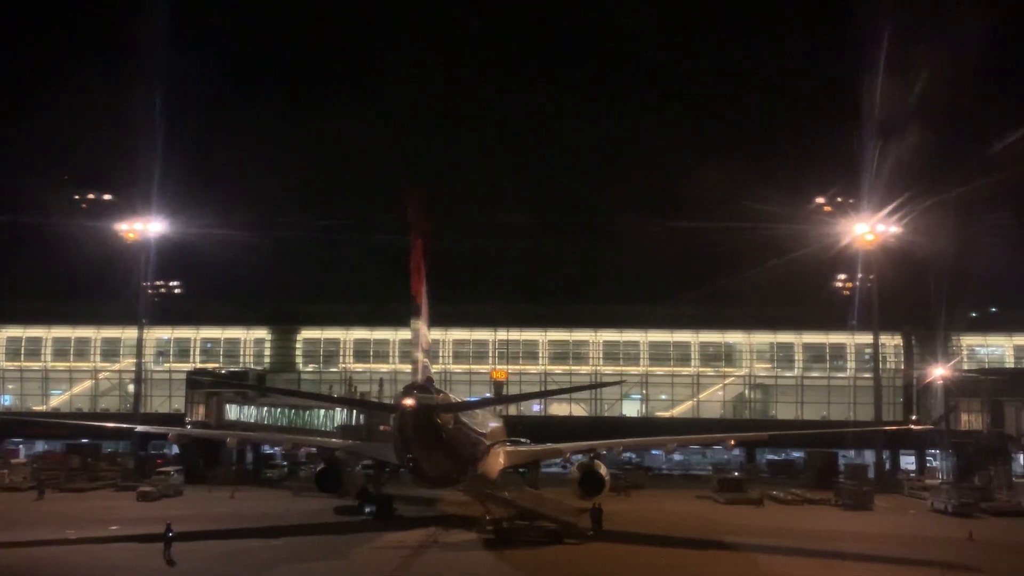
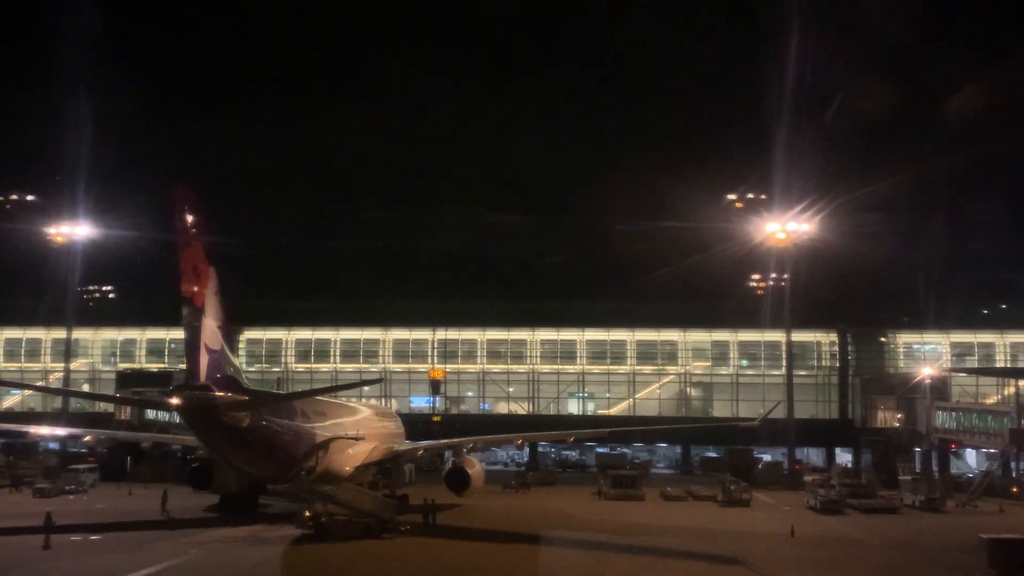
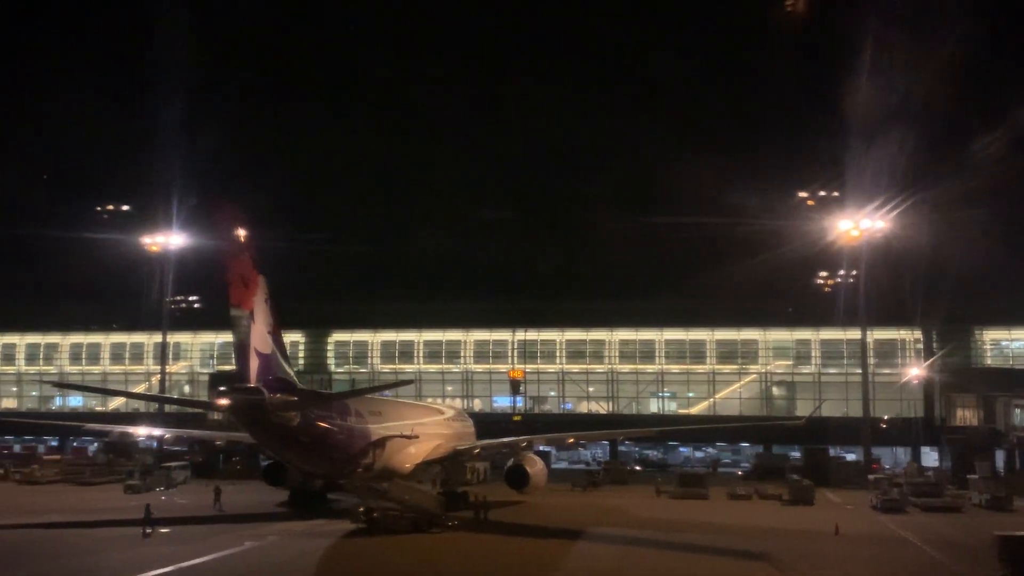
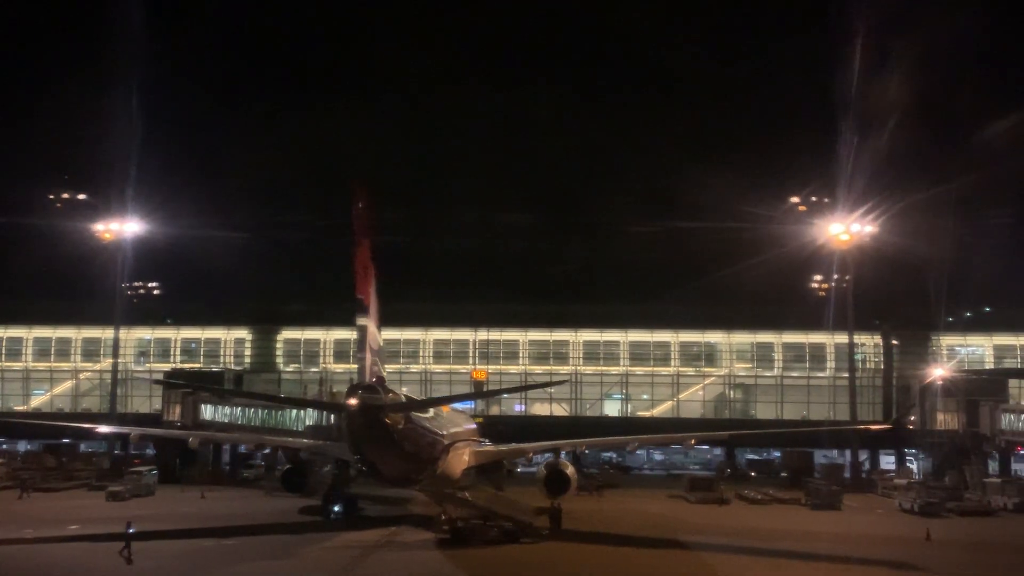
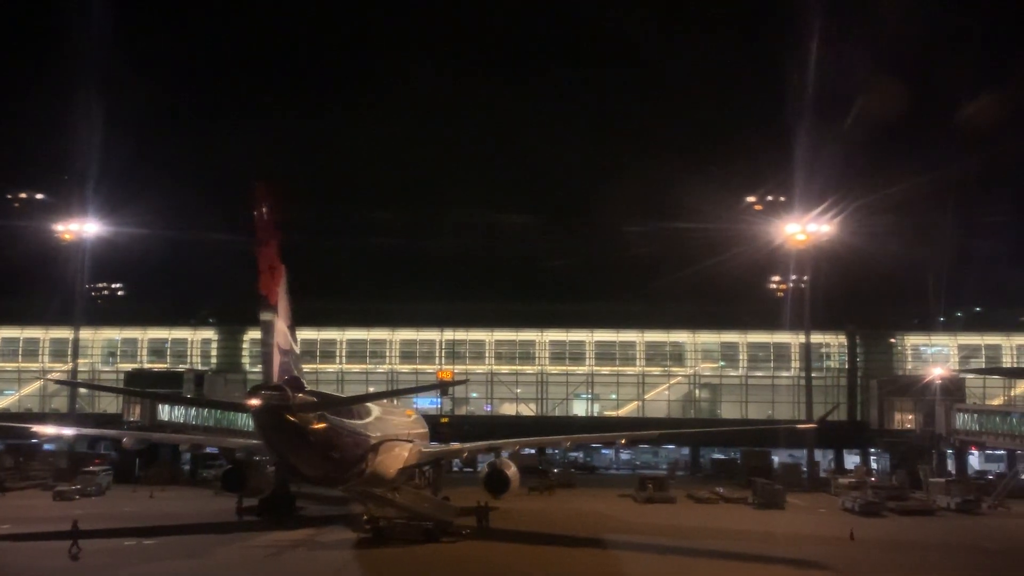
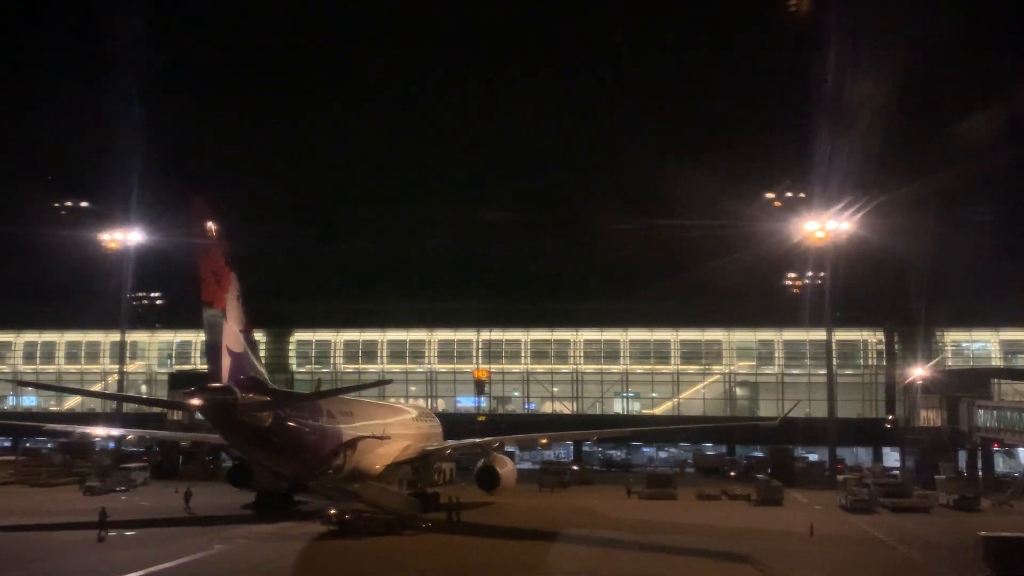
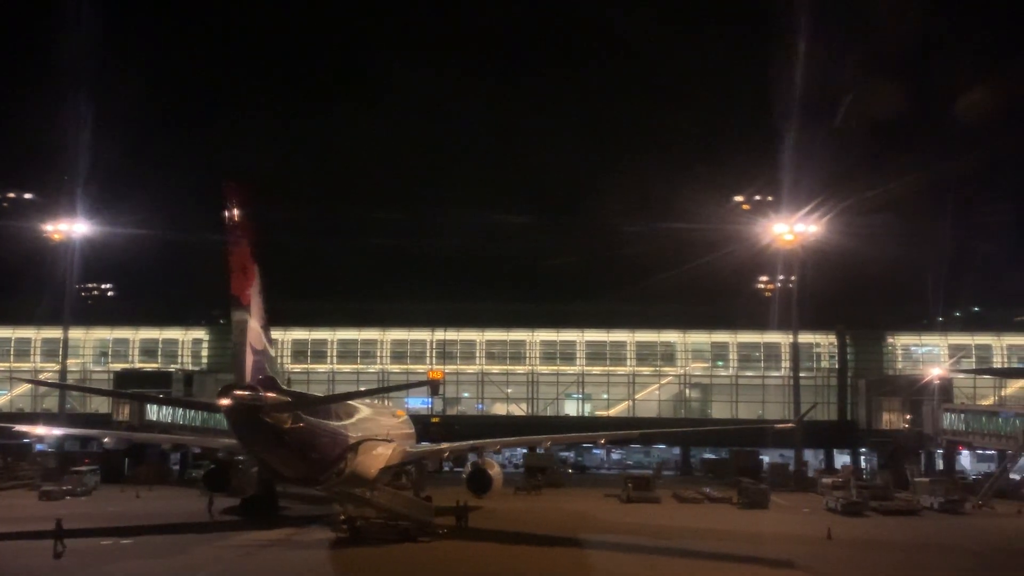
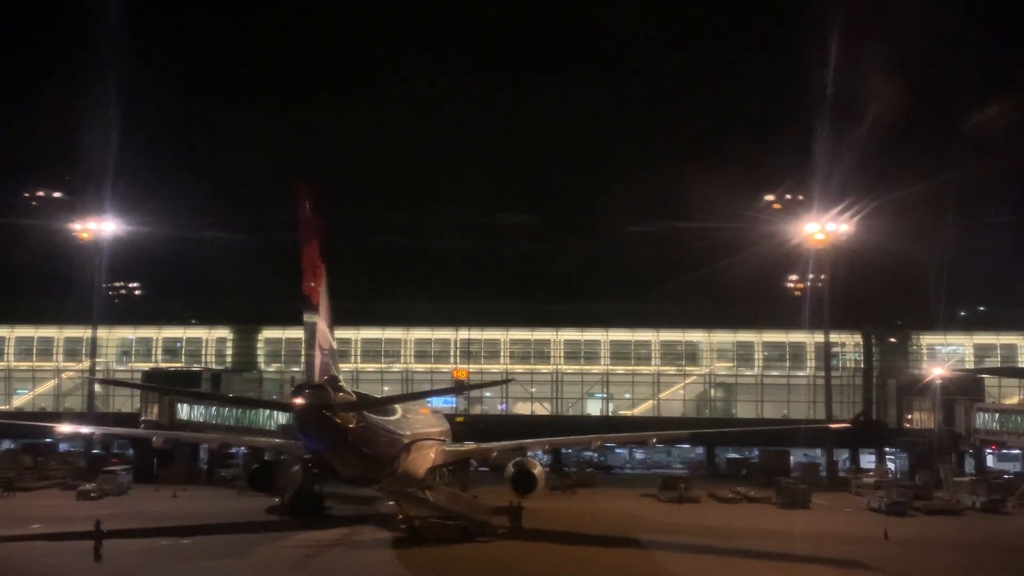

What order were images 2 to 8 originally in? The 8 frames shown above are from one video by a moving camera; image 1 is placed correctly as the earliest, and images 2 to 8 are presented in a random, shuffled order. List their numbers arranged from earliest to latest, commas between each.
4, 8, 5, 7, 2, 6, 3
